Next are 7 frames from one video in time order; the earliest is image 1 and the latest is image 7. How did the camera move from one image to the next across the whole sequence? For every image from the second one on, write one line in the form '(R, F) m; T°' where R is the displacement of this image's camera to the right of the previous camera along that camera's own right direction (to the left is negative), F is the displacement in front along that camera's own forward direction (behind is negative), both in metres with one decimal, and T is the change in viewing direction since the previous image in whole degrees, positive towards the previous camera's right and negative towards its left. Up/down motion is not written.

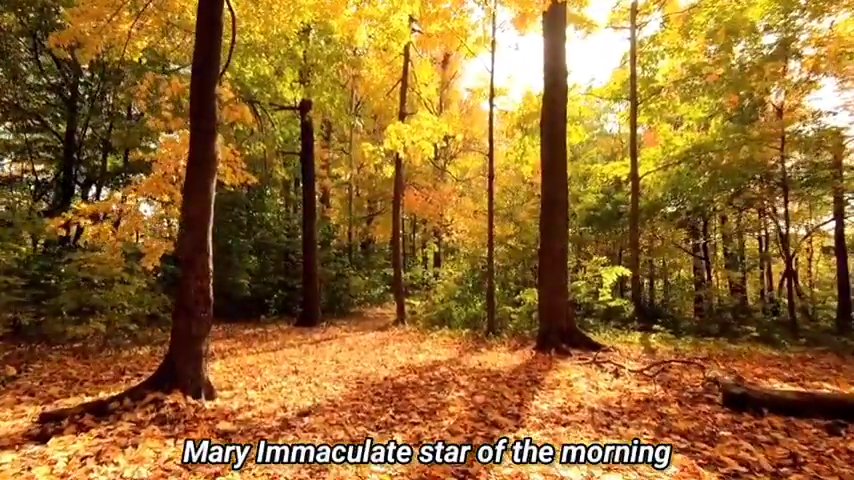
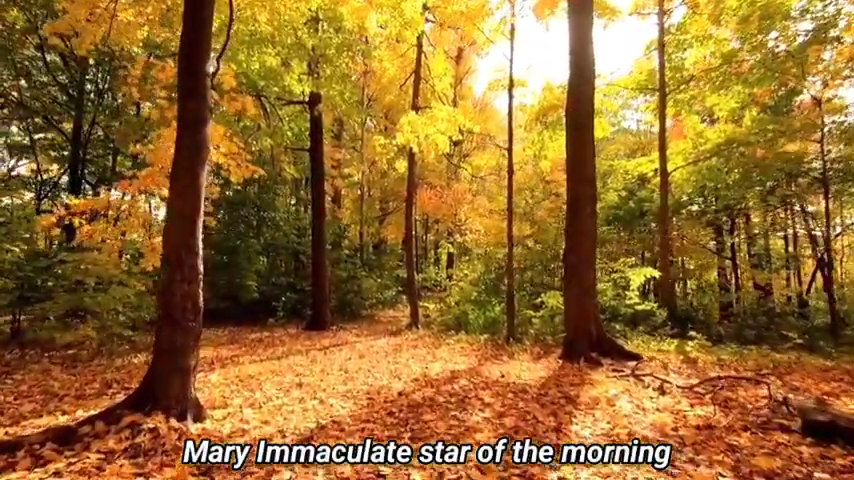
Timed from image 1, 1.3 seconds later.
(-0.1, +0.7) m; -1°
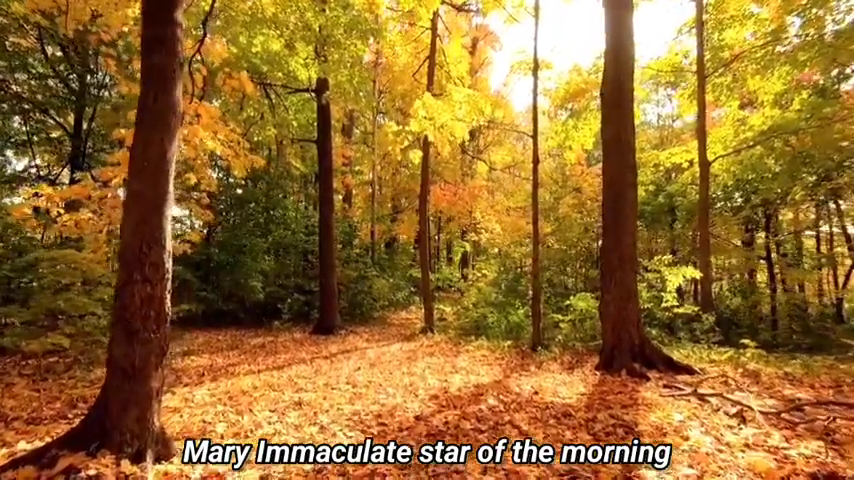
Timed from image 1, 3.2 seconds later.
(-0.1, +1.0) m; -1°
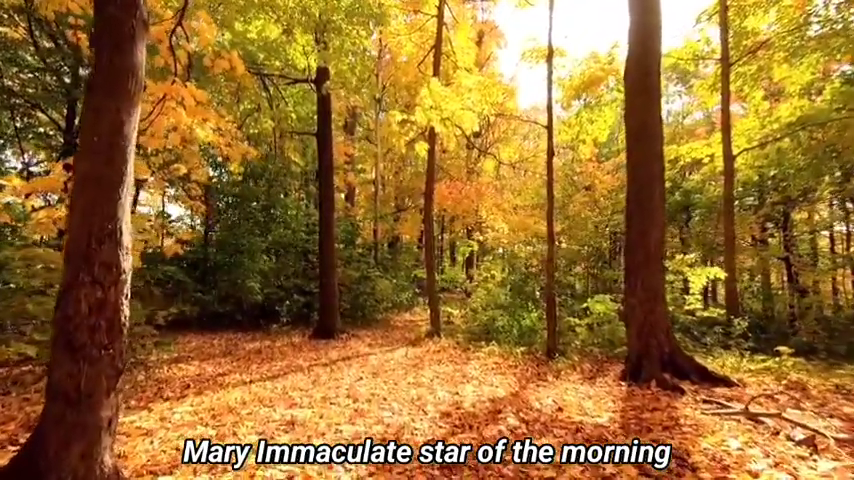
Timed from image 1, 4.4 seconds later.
(-0.1, +0.7) m; 0°
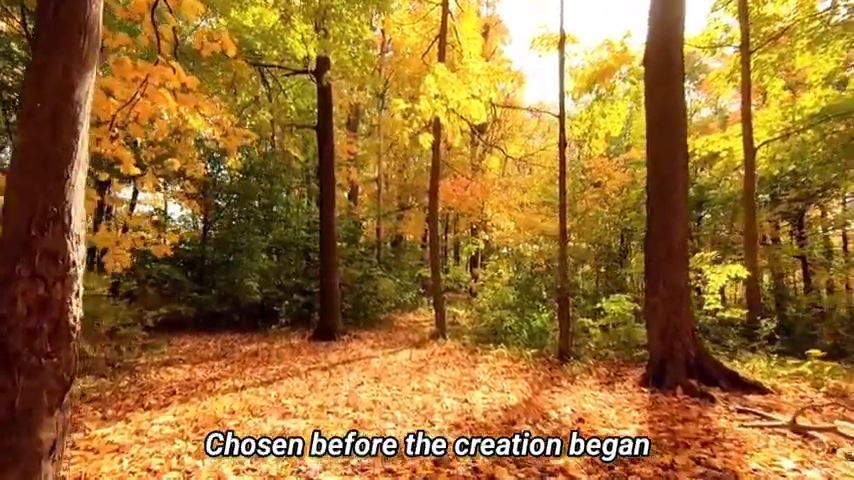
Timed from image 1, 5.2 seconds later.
(0.0, +0.5) m; 0°
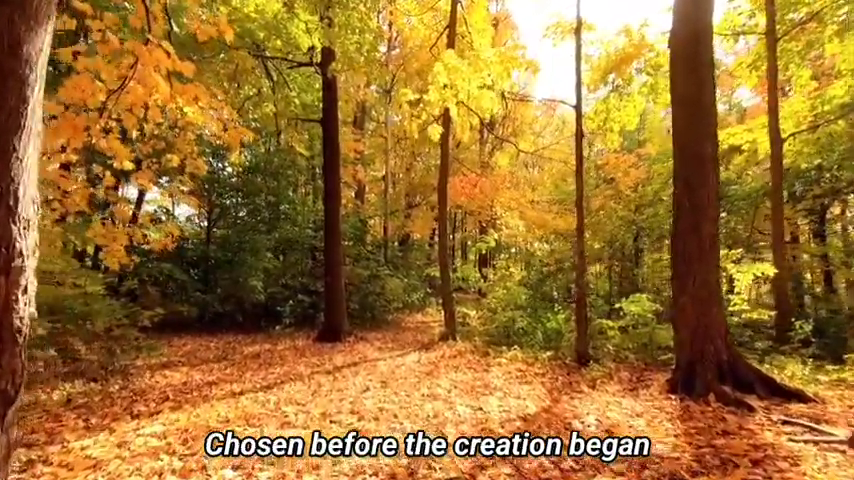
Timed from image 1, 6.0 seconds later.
(0.0, +0.4) m; -1°
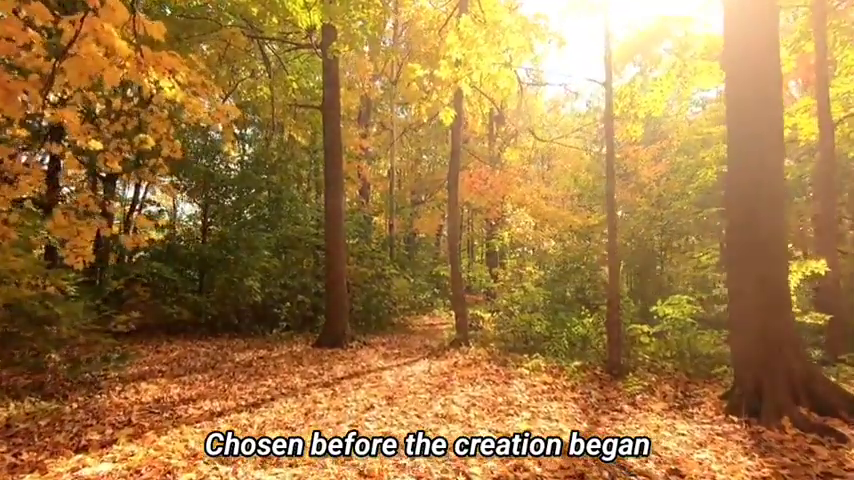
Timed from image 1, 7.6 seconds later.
(-0.1, +0.9) m; -1°
